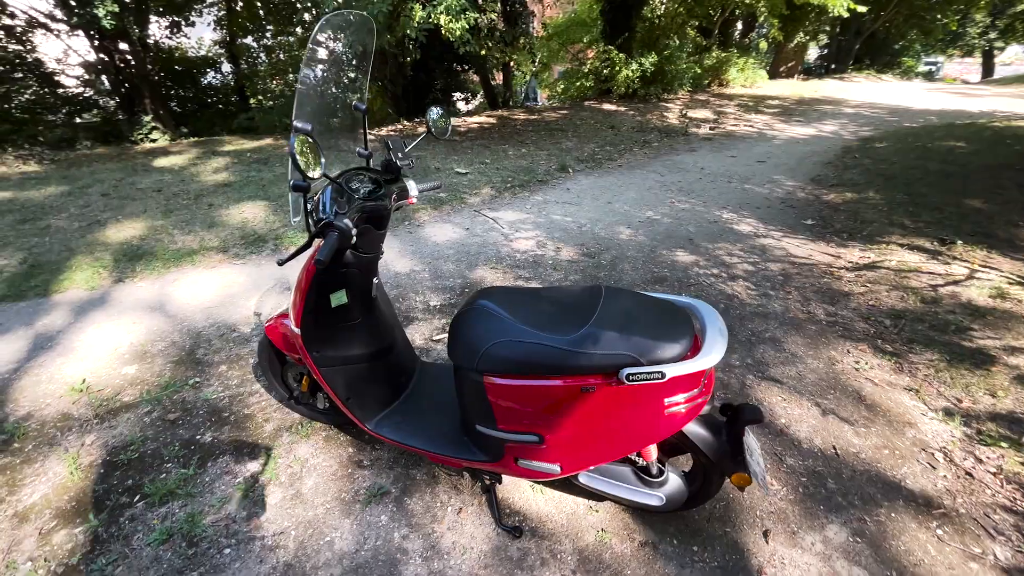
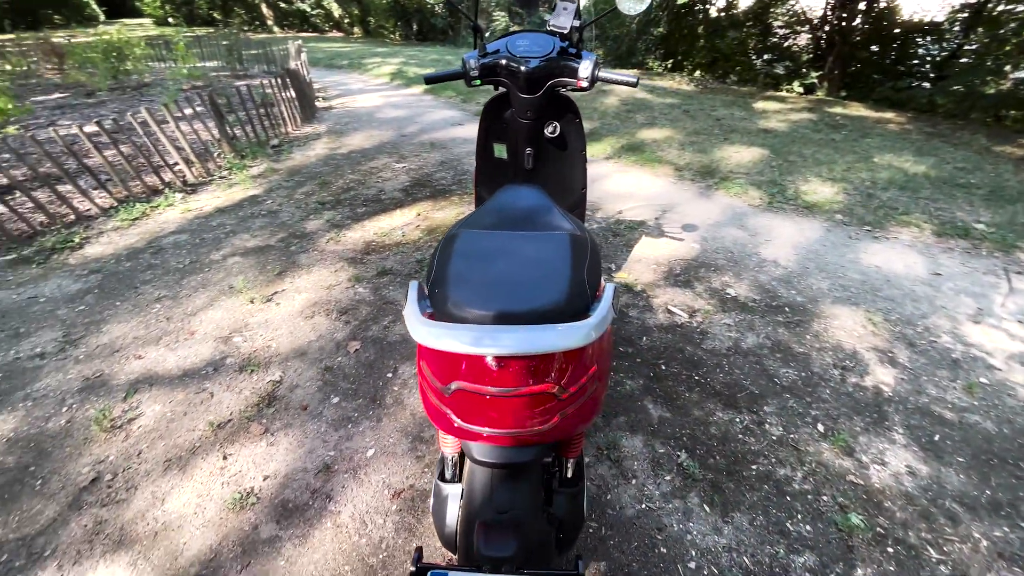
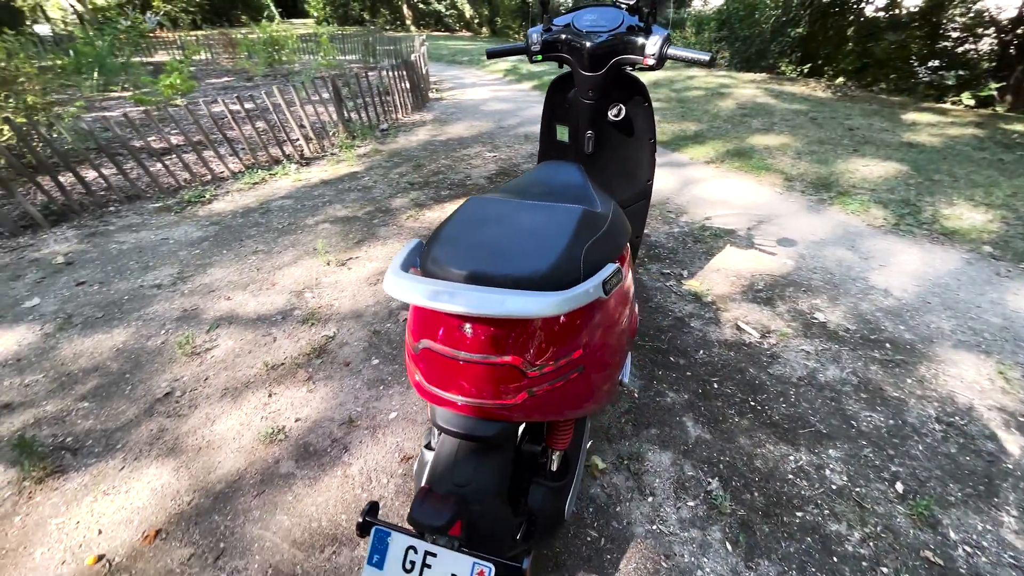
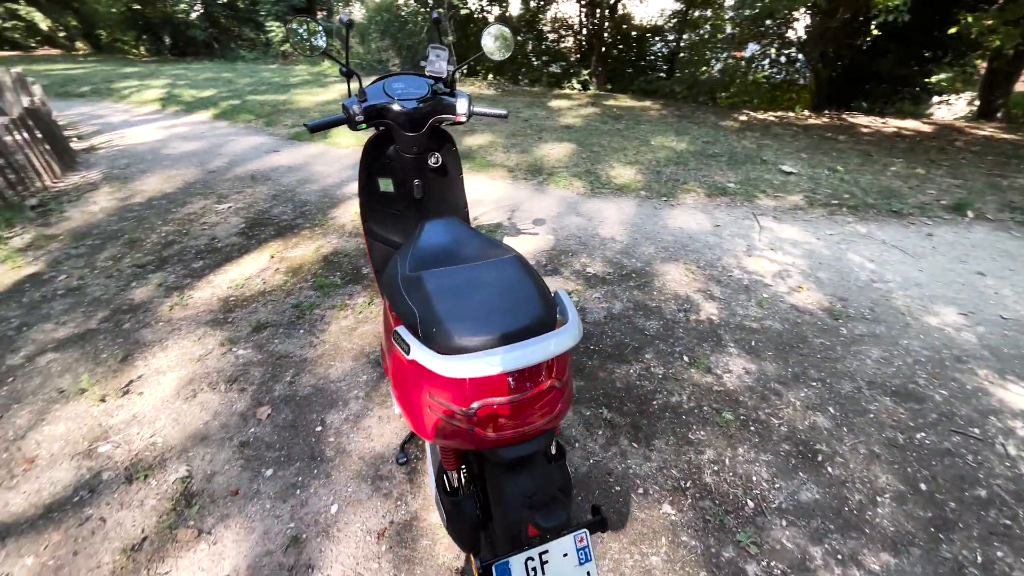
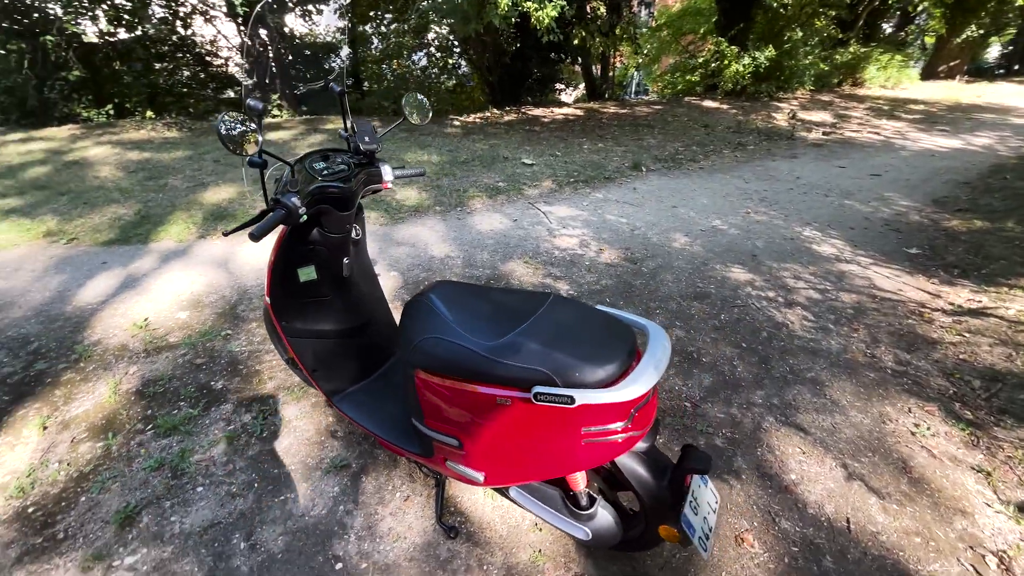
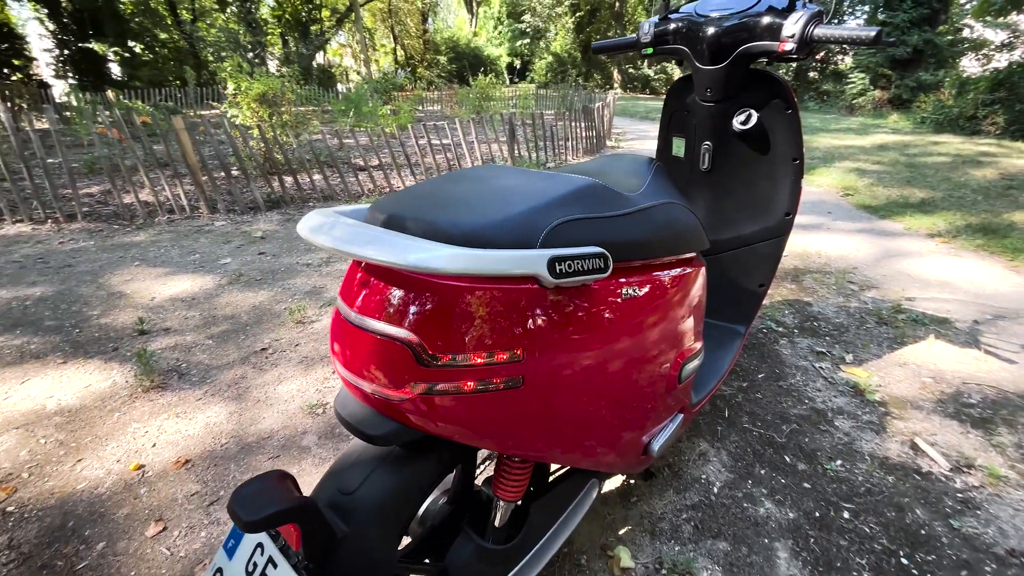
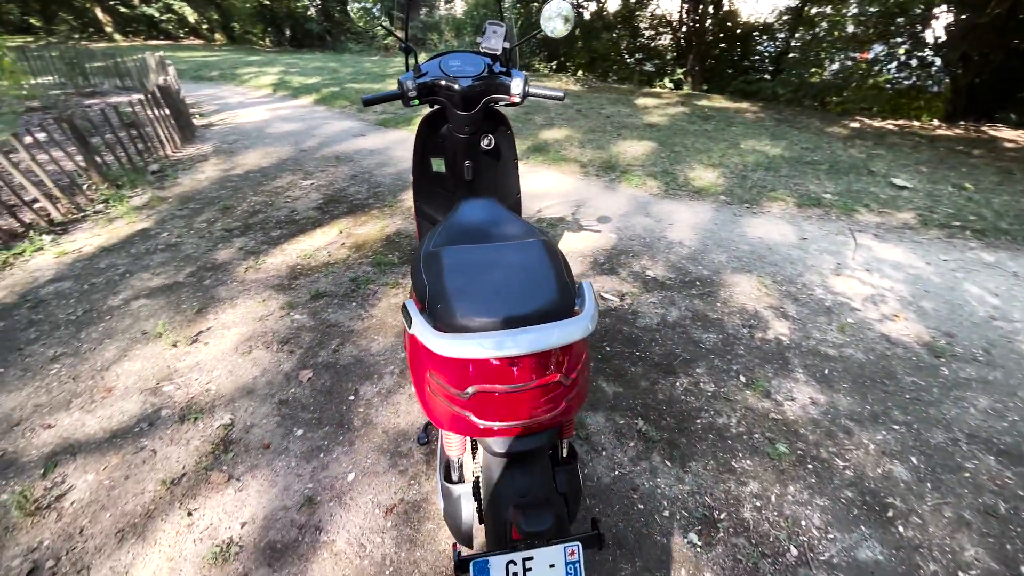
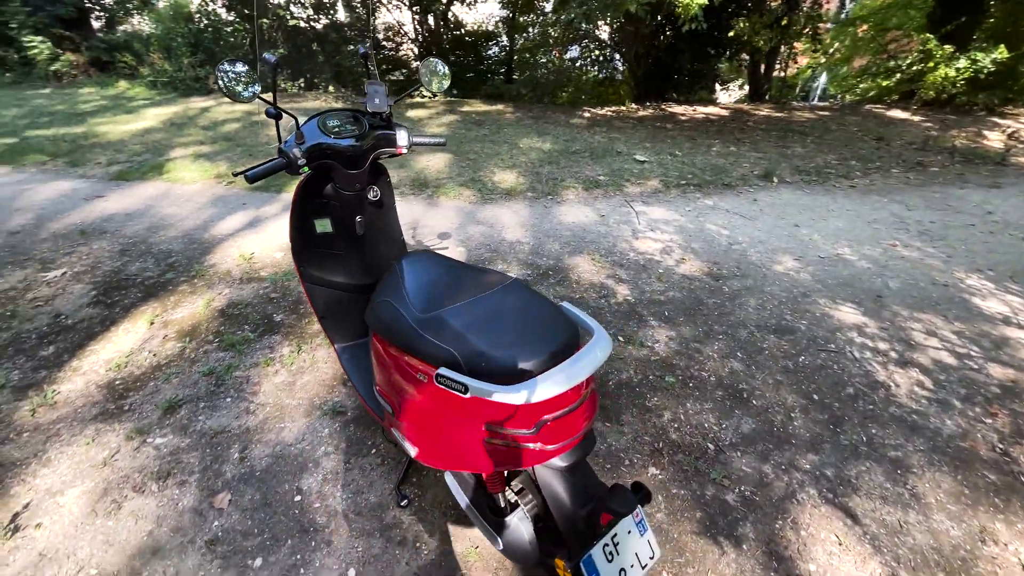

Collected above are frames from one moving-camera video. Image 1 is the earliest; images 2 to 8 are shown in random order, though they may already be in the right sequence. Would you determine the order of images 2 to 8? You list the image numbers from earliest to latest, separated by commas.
5, 8, 4, 7, 2, 3, 6
